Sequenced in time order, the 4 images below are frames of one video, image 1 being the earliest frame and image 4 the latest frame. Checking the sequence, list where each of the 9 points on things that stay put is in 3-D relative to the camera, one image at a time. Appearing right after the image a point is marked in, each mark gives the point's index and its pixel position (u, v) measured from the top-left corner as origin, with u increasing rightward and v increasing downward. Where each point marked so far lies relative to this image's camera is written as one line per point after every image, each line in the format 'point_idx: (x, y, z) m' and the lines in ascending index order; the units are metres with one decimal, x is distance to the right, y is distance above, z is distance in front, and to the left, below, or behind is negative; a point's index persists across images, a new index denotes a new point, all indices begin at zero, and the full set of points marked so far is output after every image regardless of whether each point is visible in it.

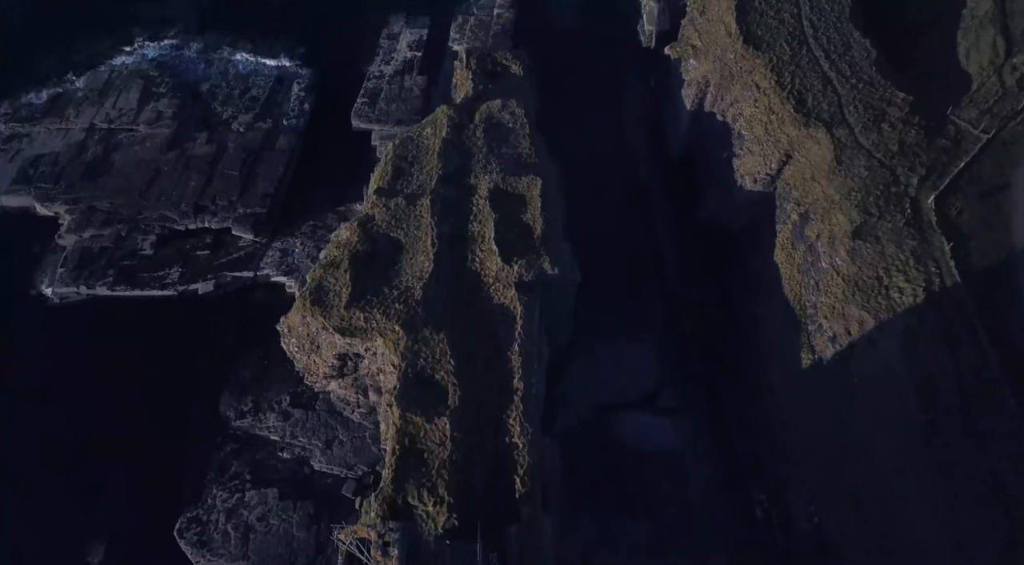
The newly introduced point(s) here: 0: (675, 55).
0: (+4.0, +5.5, +18.8) m
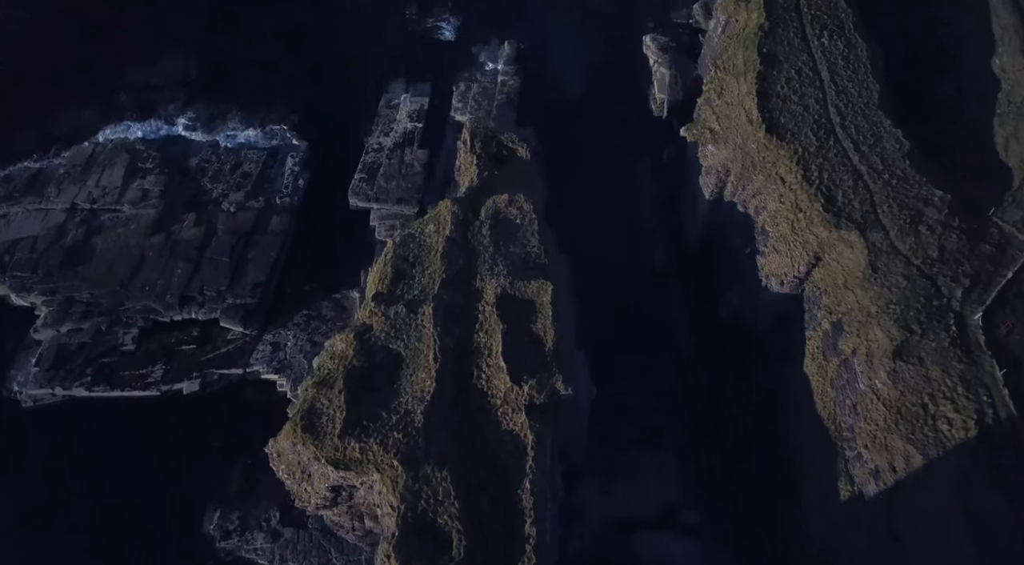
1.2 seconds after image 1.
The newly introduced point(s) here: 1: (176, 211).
0: (+4.2, +3.3, +17.7) m
1: (-8.4, +1.8, +19.2) m
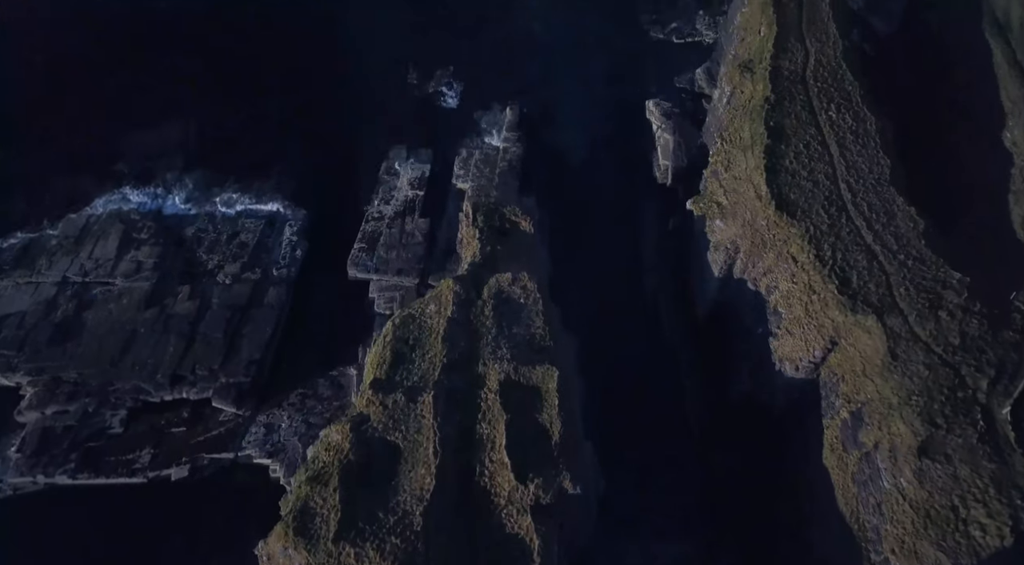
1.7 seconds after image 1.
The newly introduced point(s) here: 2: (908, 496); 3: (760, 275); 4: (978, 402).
0: (+4.2, +1.6, +17.3) m
1: (-8.3, 0.0, +18.7) m
2: (+6.1, -3.3, +11.9) m
3: (+5.1, +0.1, +15.7) m
4: (+7.5, -1.9, +12.3) m
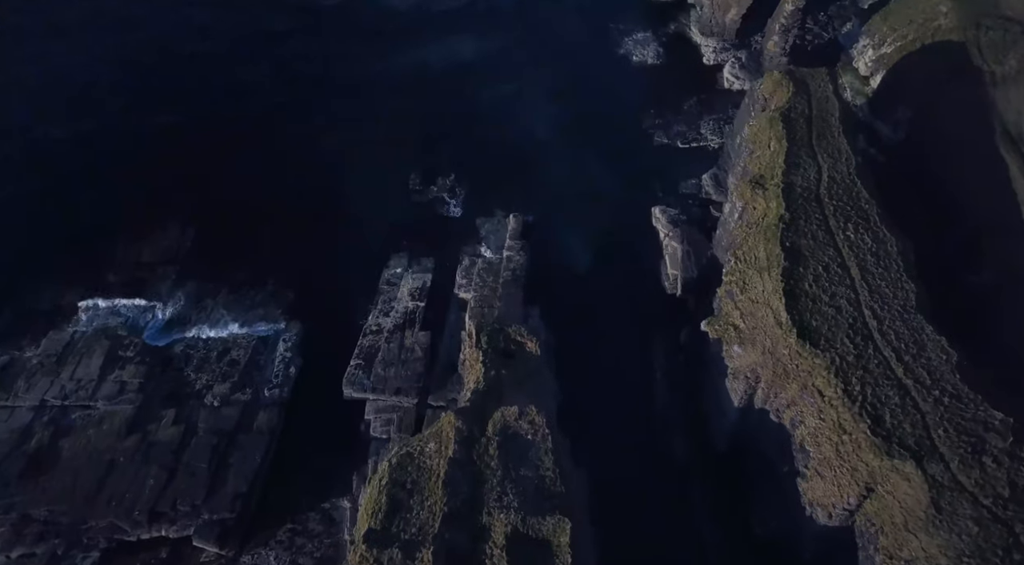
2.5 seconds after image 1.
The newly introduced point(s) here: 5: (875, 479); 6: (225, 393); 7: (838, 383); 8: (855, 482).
0: (+4.3, -1.1, +16.5) m
1: (-8.2, -2.9, +17.6) m
2: (+6.3, -5.4, +10.5) m
3: (+5.2, -2.4, +14.7) m
4: (+7.6, -4.1, +11.2) m
5: (+6.0, -3.3, +12.7) m
6: (-6.7, -2.6, +18.0) m
7: (+5.8, -1.8, +13.6) m
8: (+5.7, -3.3, +12.8) m
